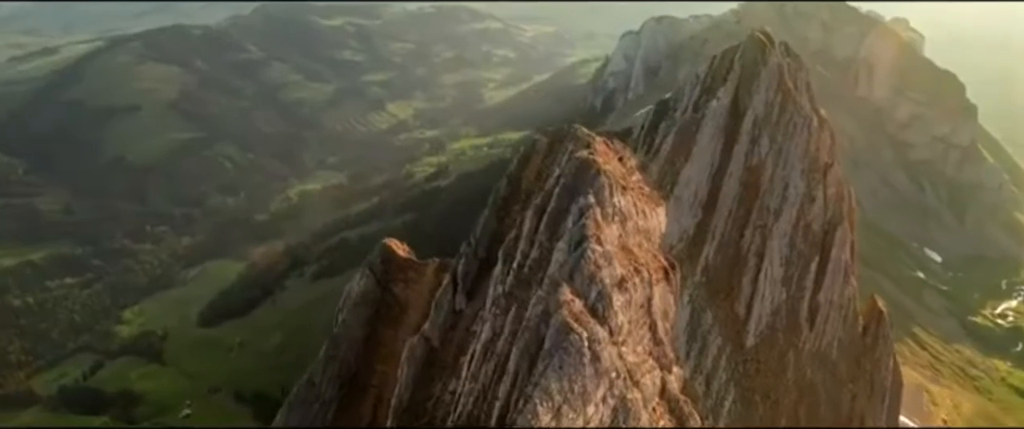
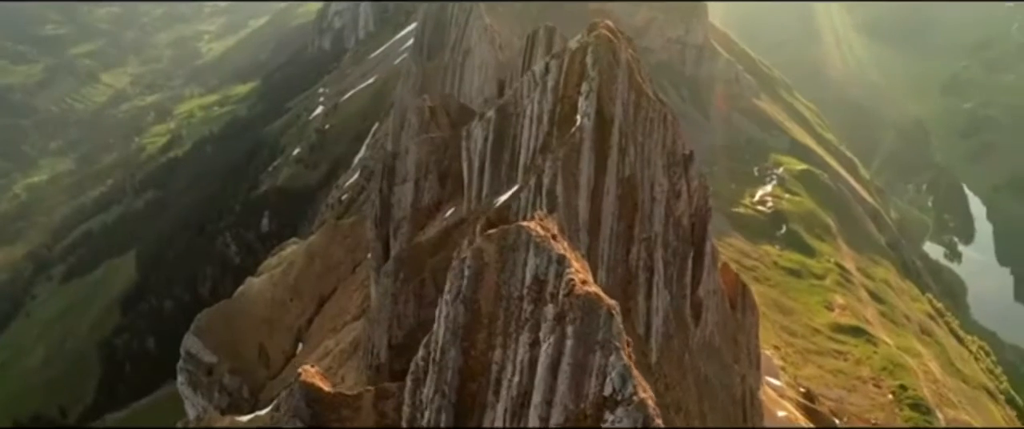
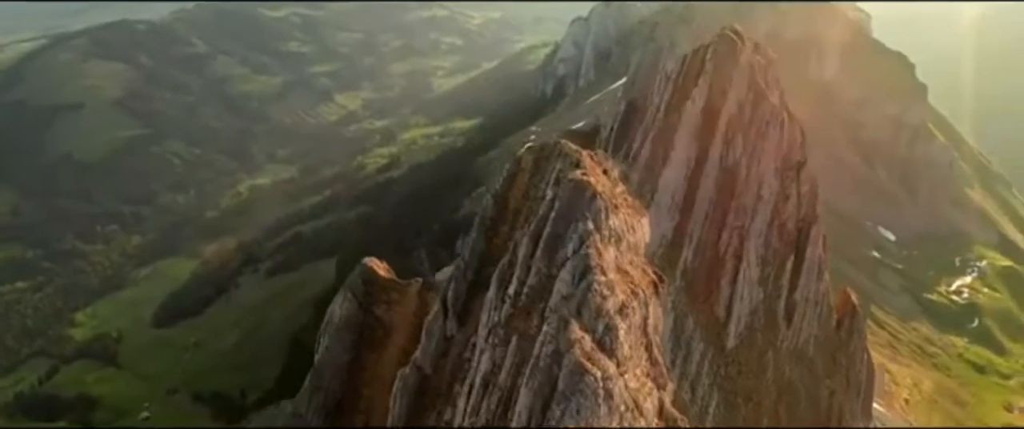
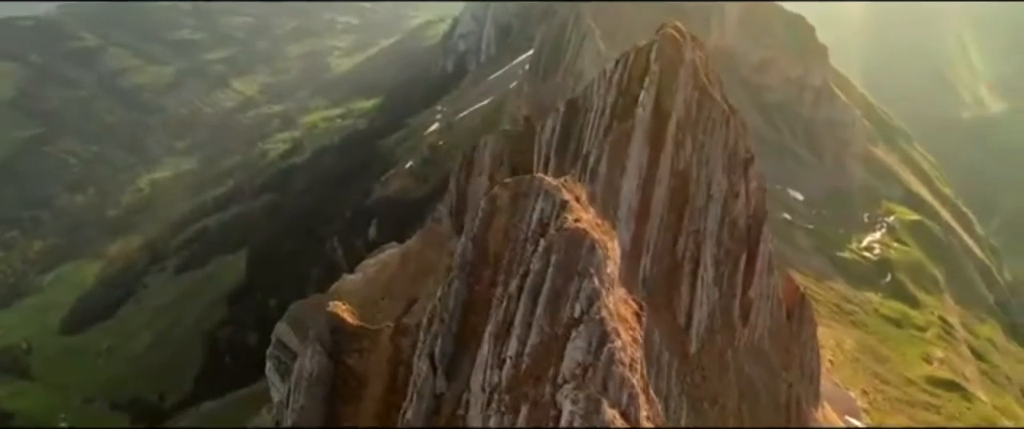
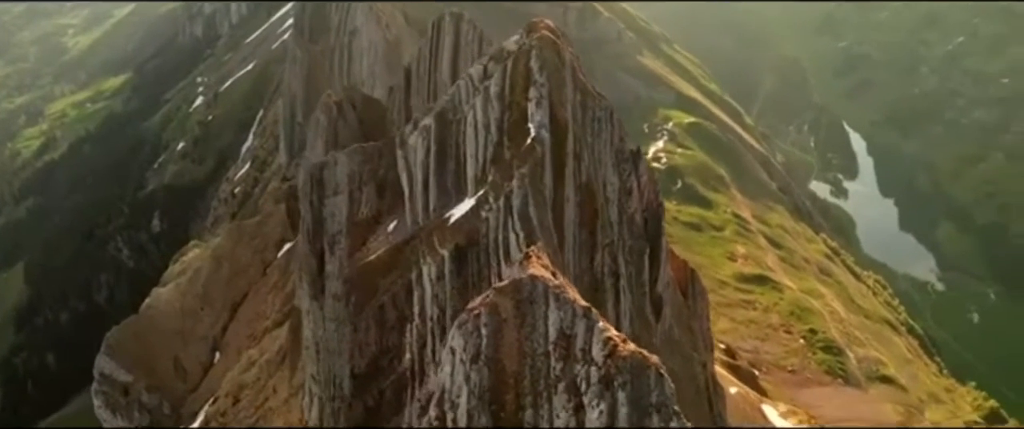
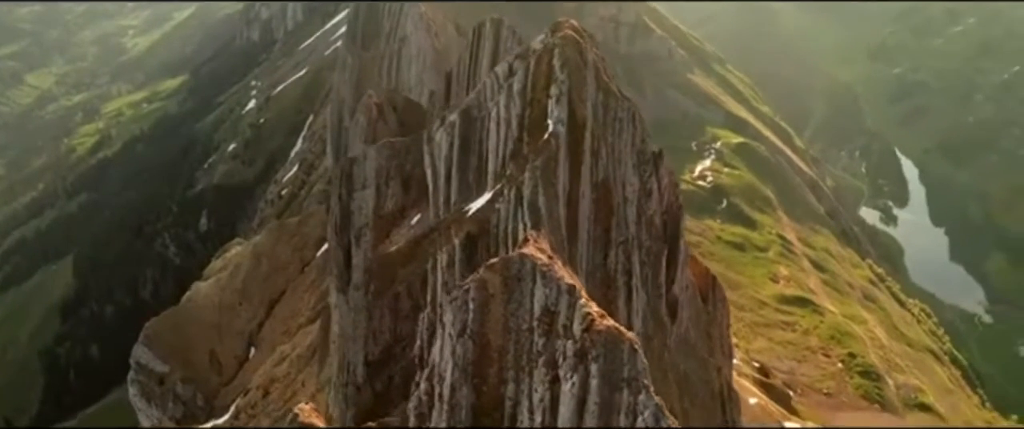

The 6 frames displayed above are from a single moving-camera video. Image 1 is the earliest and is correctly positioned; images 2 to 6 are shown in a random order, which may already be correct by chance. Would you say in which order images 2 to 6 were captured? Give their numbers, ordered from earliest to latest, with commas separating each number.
3, 4, 2, 6, 5
